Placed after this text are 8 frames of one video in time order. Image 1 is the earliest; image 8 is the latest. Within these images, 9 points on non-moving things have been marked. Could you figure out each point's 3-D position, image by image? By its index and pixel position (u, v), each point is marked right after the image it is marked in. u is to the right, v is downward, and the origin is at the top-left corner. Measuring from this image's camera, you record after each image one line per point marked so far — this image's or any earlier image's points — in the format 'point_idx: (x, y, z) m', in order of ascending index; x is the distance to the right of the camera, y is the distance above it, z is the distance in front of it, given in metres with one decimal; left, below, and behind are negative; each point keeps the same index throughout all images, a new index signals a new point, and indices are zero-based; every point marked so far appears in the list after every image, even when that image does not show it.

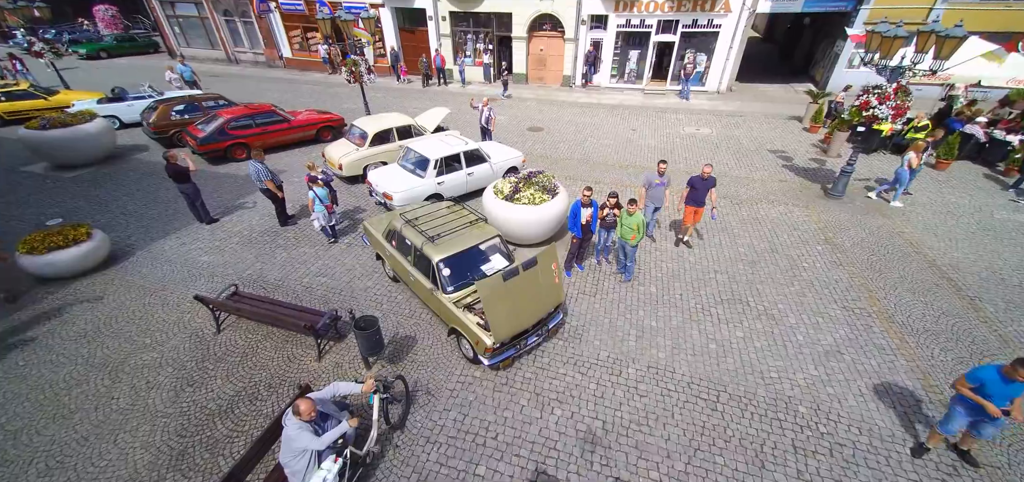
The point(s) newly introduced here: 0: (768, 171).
0: (+8.0, +2.2, +11.4) m
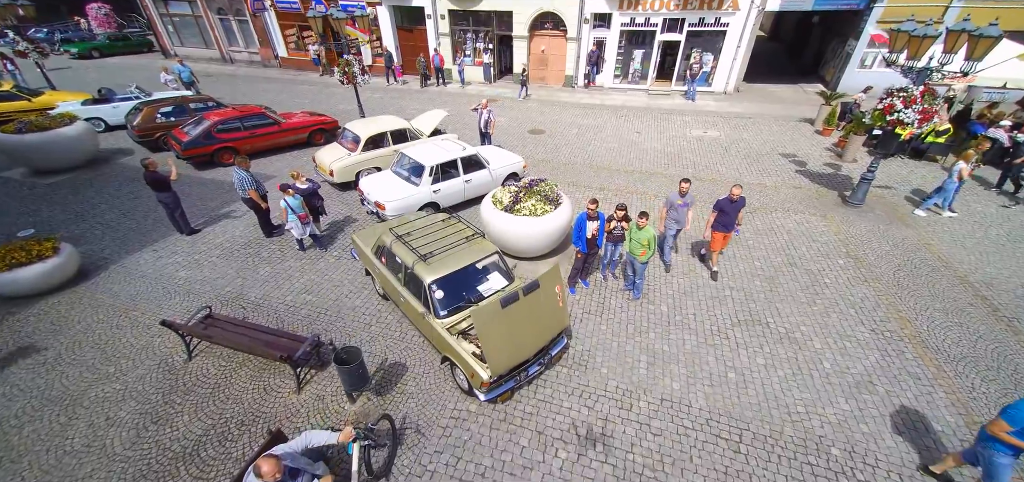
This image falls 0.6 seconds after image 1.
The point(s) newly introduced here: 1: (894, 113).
0: (+8.0, +1.9, +10.9) m
1: (+8.4, +2.8, +8.0) m
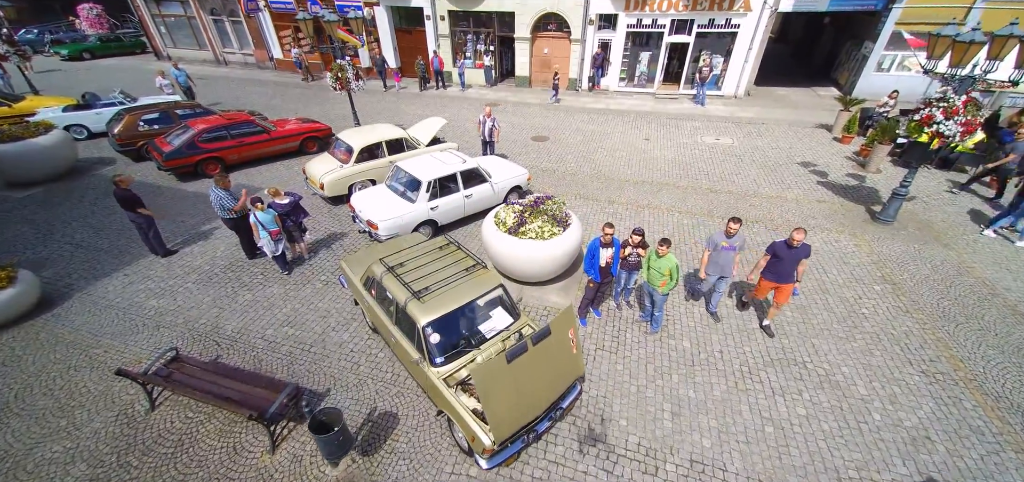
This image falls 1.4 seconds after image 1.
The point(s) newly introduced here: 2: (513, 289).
0: (+8.1, +1.5, +10.2) m
1: (+8.5, +2.3, +7.4) m
2: (0.0, -0.9, +6.9) m
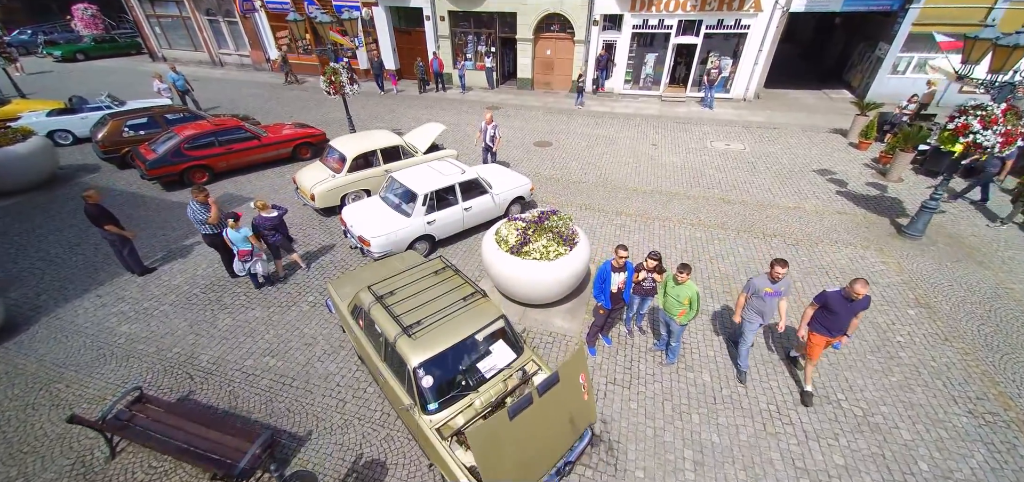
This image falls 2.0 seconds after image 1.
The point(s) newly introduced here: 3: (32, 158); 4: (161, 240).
0: (+8.2, +1.1, +9.7) m
1: (+8.5, +2.0, +6.8) m
2: (0.0, -1.2, +6.3) m
3: (-11.8, +2.0, +9.0) m
4: (-7.3, 0.0, +7.7) m
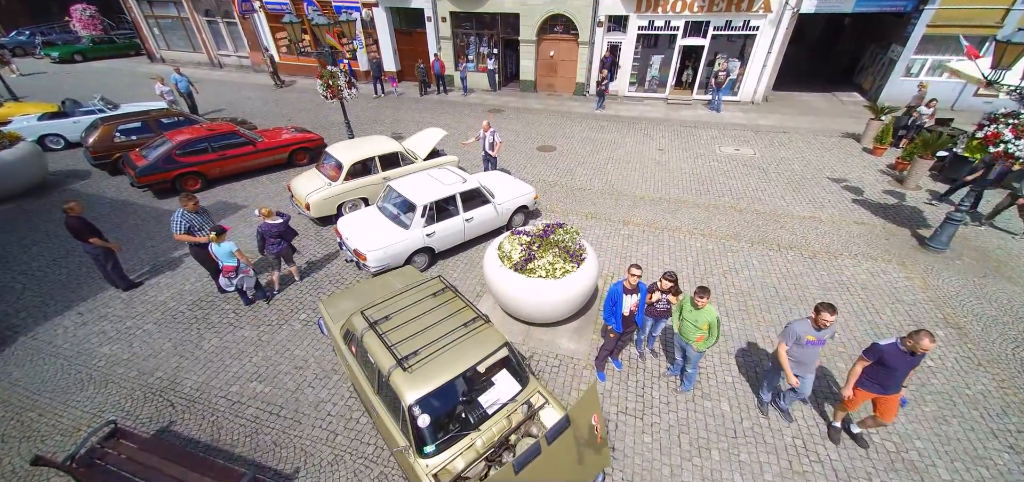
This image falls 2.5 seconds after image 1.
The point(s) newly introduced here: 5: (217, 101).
0: (+8.2, +0.8, +9.3) m
1: (+8.6, +1.7, +6.4) m
2: (+0.1, -1.5, +6.0) m
3: (-11.8, +1.8, +8.7) m
4: (-7.3, -0.2, +7.3) m
5: (-14.3, +6.8, +17.8) m
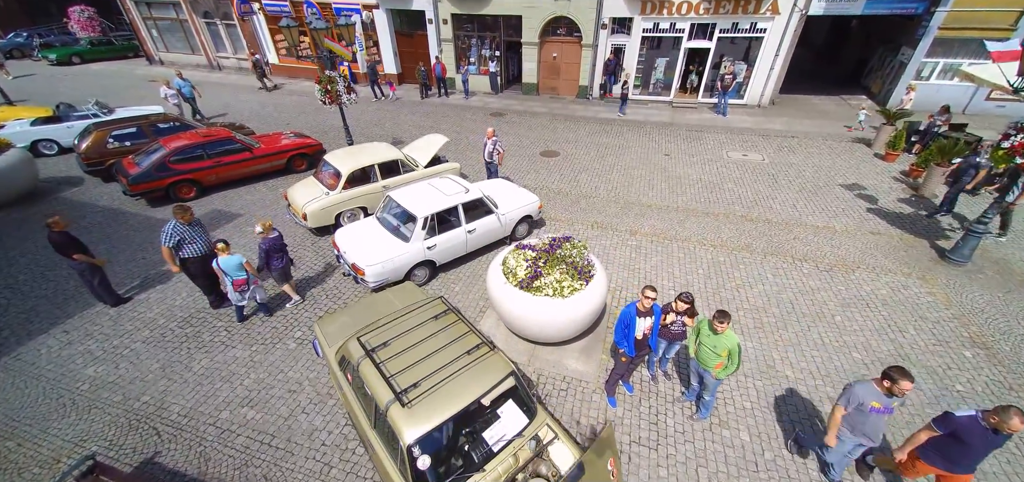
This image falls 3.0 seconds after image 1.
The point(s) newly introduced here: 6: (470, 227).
0: (+8.3, +0.6, +9.0) m
1: (+8.7, +1.5, +6.1) m
2: (+0.2, -1.7, +5.7) m
3: (-11.7, +1.6, +8.5) m
4: (-7.2, -0.4, +7.1) m
5: (-14.2, +6.6, +17.6) m
6: (-0.8, +0.3, +7.3) m
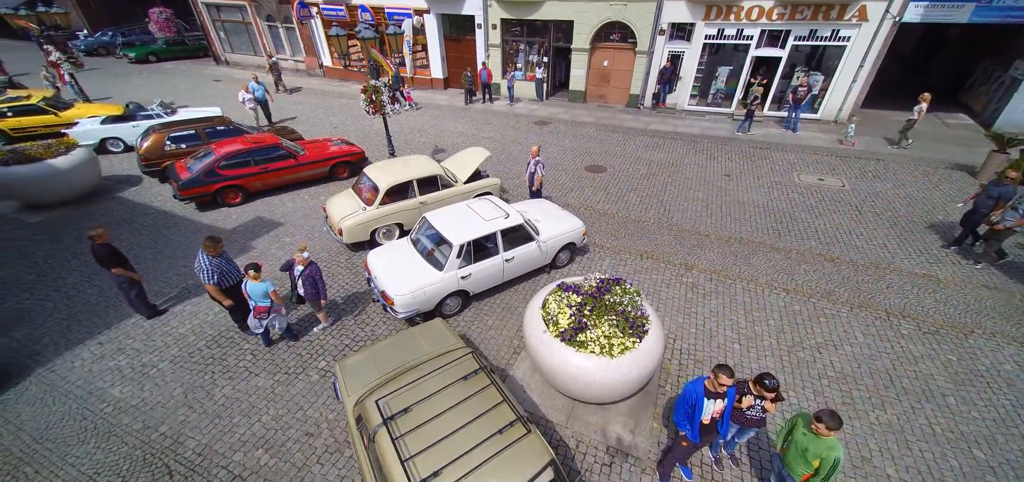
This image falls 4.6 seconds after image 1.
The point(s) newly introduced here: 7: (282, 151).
0: (+9.2, -0.5, +7.6) m
1: (+9.3, +0.4, +4.7) m
2: (+0.7, -2.3, +5.0) m
3: (-10.7, +1.7, +8.9) m
4: (-6.4, -0.6, +7.1) m
5: (-12.0, +6.8, +18.2) m
6: (0.0, -0.3, +6.7) m
7: (-6.1, +2.4, +9.7) m
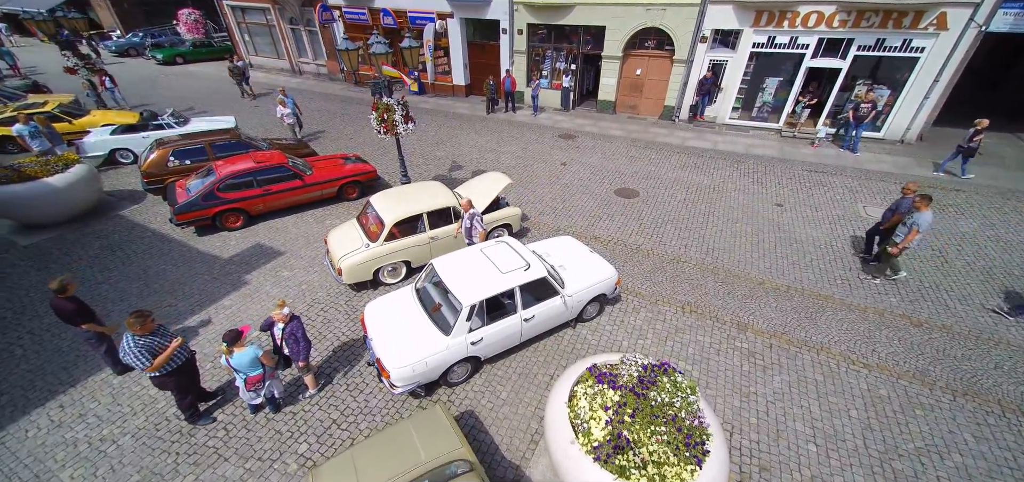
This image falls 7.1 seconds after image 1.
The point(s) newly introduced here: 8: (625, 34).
0: (+9.6, -1.7, +6.1) m
1: (+9.6, -0.8, +3.2) m
2: (+0.9, -3.2, +4.0) m
3: (-10.1, +1.2, +8.4) m
4: (-6.1, -1.3, +6.4) m
5: (-10.9, +6.3, +17.8) m
6: (+0.3, -1.1, +5.7) m
7: (-5.5, +1.7, +8.9) m
8: (+4.6, +8.4, +14.9) m
